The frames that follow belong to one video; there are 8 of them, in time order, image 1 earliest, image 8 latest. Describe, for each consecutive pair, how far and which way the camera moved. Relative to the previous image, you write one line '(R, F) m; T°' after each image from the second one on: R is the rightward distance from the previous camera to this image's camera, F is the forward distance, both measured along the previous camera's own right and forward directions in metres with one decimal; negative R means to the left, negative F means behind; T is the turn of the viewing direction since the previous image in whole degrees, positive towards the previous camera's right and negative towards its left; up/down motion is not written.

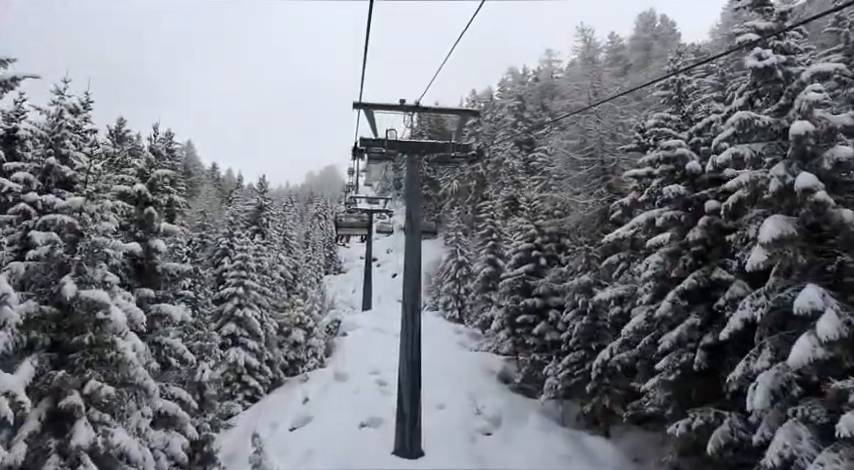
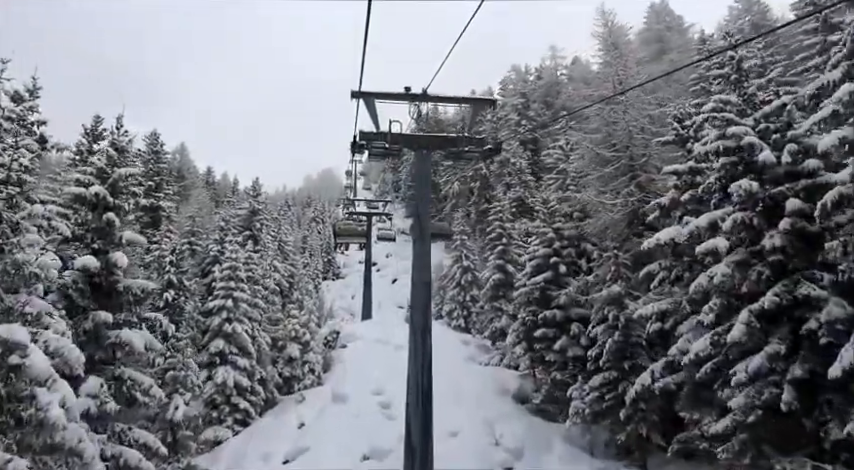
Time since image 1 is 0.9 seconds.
(-0.3, +2.1) m; 0°
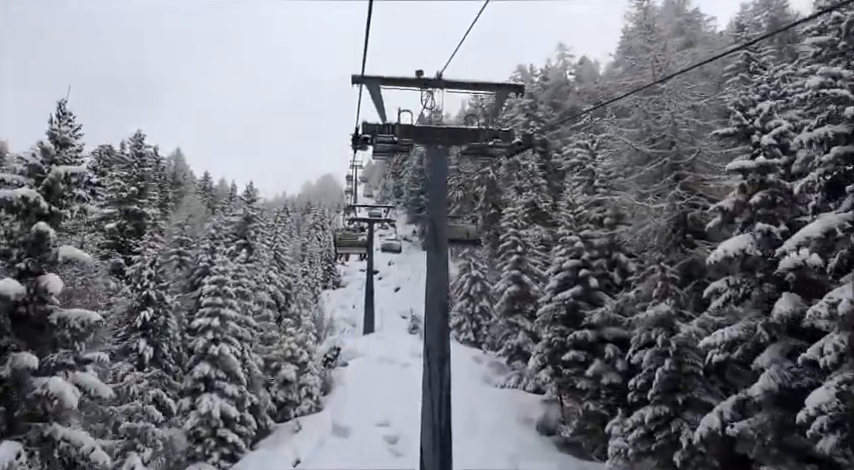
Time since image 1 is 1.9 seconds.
(-0.3, +2.4) m; 0°
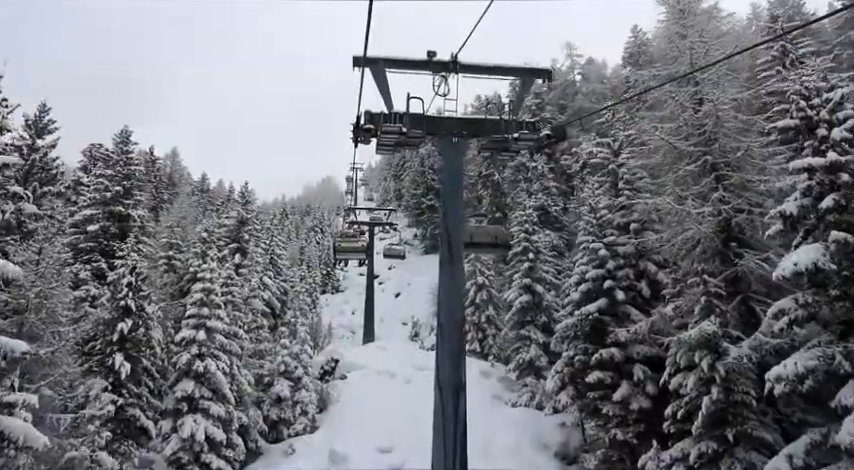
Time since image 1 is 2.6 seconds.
(-0.2, +1.8) m; 0°
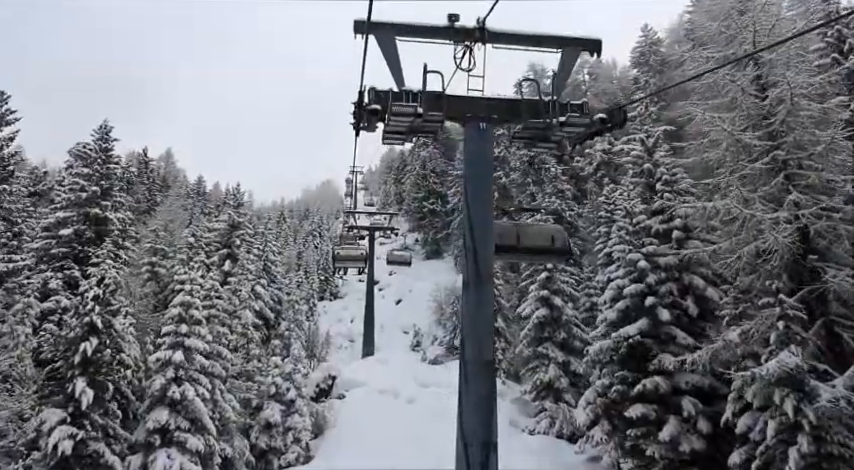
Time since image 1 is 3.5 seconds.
(-0.3, +2.3) m; 0°
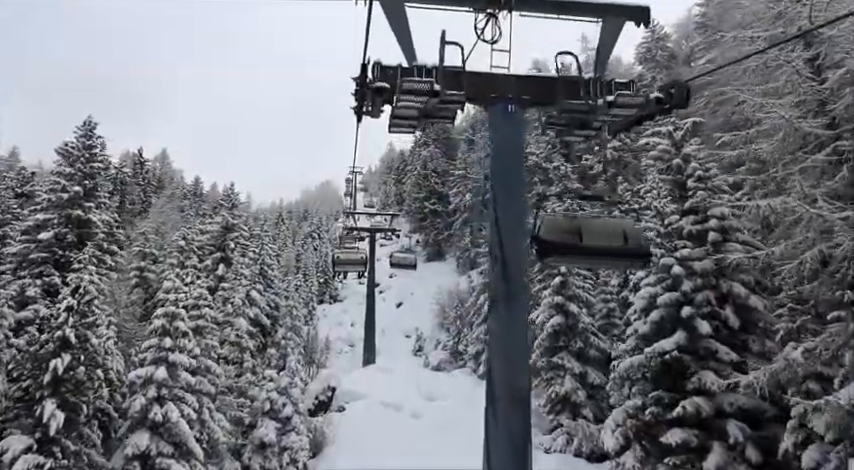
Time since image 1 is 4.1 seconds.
(-0.2, +1.5) m; 0°
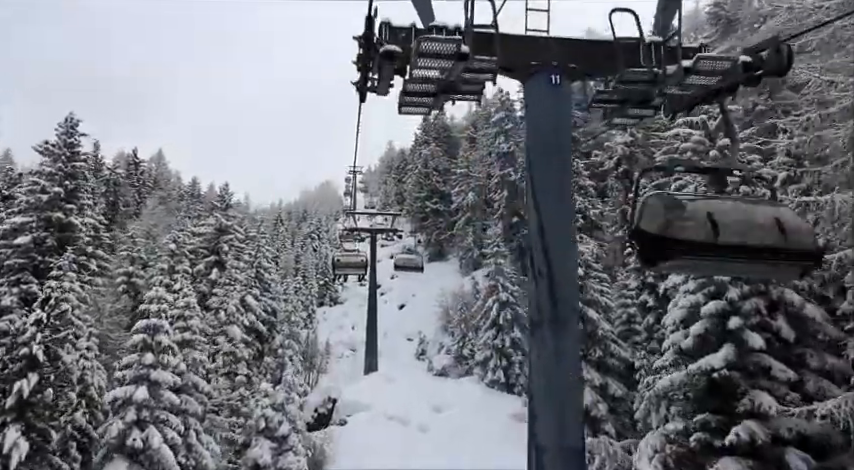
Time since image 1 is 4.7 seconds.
(-0.2, +1.5) m; 0°
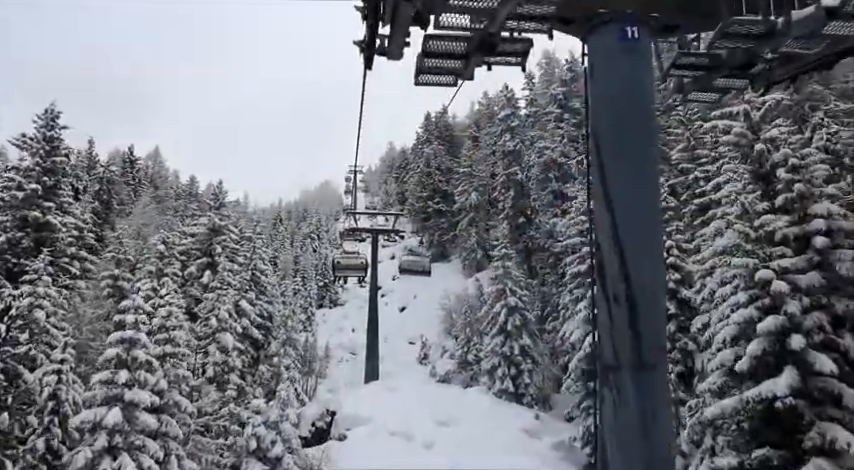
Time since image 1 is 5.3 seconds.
(-0.2, +1.5) m; 0°
